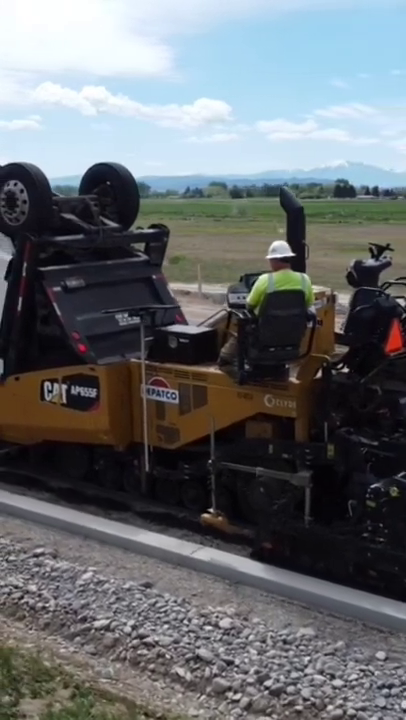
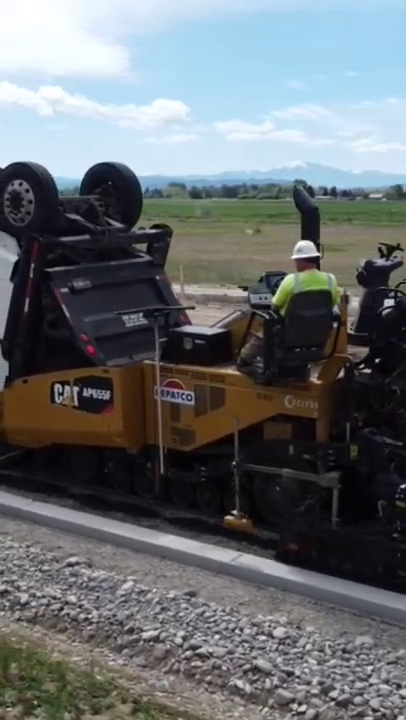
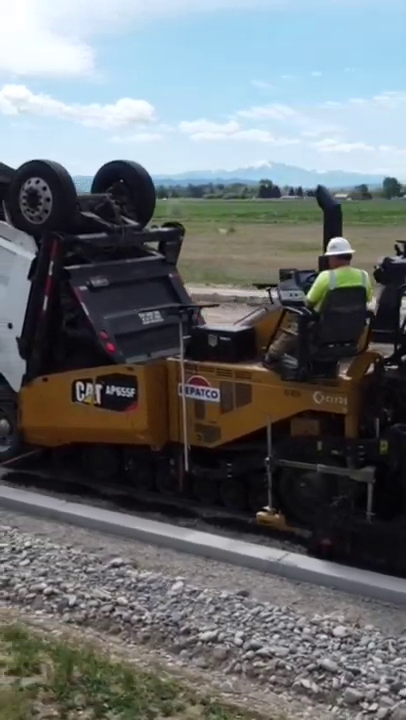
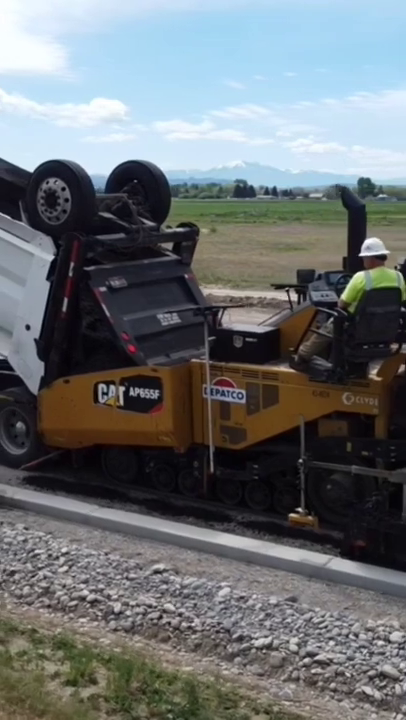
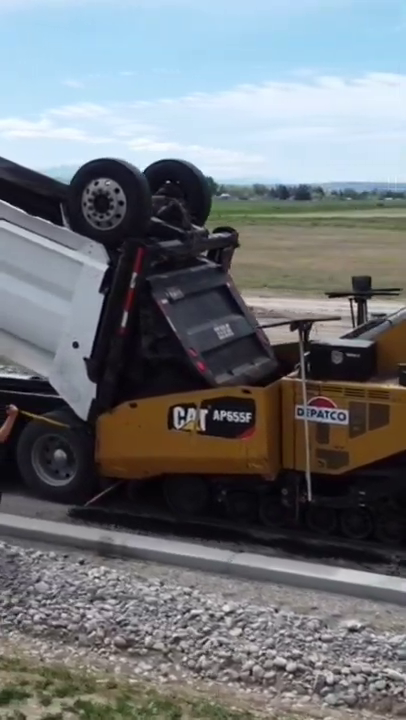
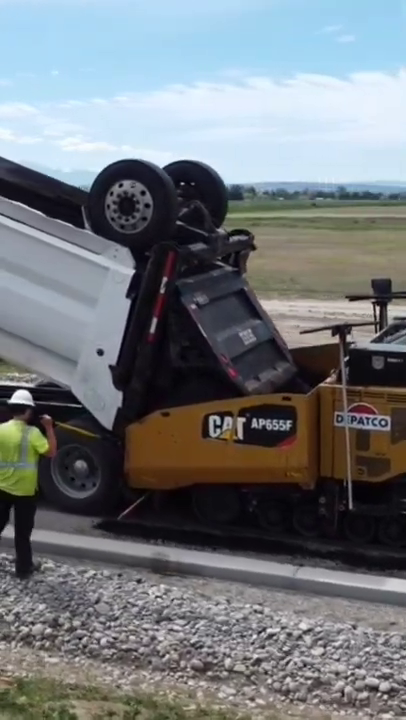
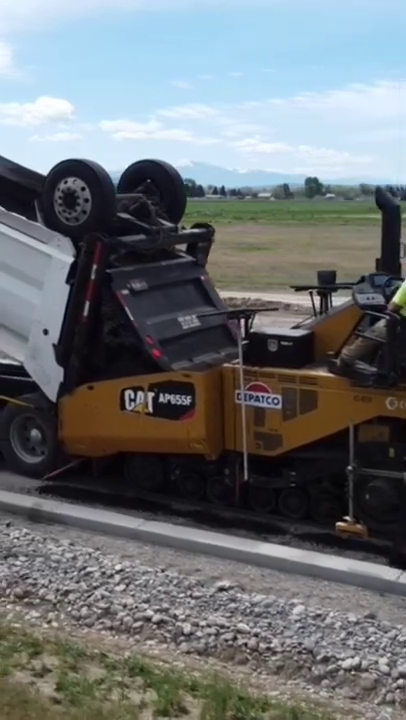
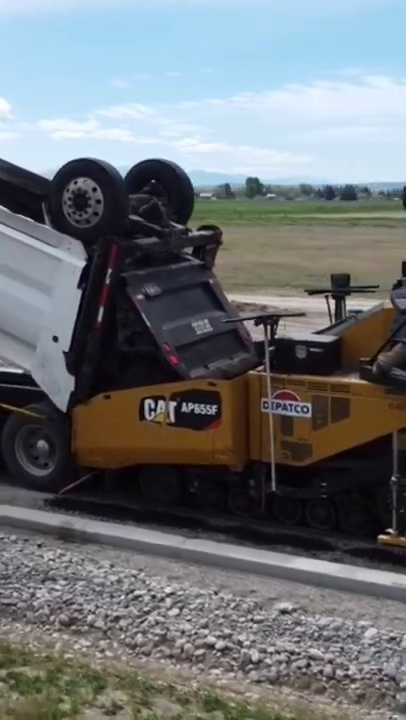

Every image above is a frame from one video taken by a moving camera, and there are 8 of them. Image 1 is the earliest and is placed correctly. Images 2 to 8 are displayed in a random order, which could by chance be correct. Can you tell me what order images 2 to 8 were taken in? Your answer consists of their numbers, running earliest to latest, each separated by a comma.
2, 3, 4, 7, 8, 5, 6
